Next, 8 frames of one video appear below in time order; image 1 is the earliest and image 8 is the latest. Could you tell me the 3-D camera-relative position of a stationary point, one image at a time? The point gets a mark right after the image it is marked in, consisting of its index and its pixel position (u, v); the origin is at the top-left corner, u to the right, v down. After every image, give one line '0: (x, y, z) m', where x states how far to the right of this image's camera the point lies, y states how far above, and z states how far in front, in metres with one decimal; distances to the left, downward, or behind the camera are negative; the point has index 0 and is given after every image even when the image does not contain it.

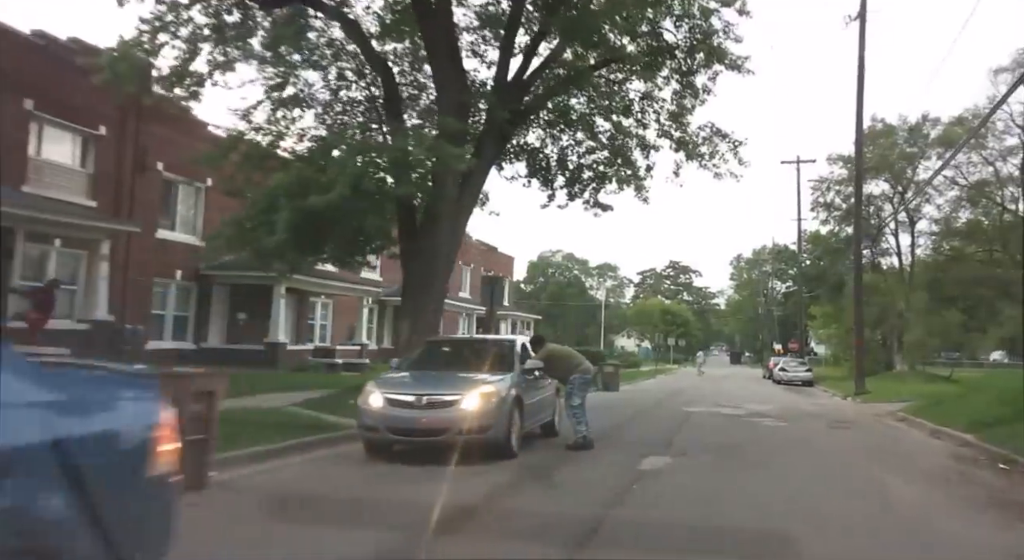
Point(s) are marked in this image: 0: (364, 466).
0: (-1.7, -2.1, +8.1) m
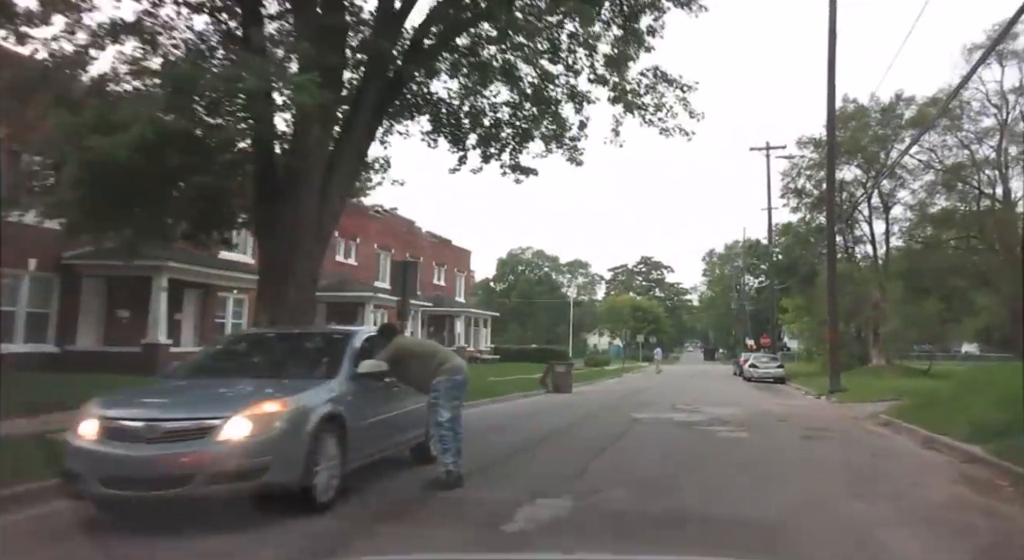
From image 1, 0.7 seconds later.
0: (-3.2, -1.8, +5.1) m
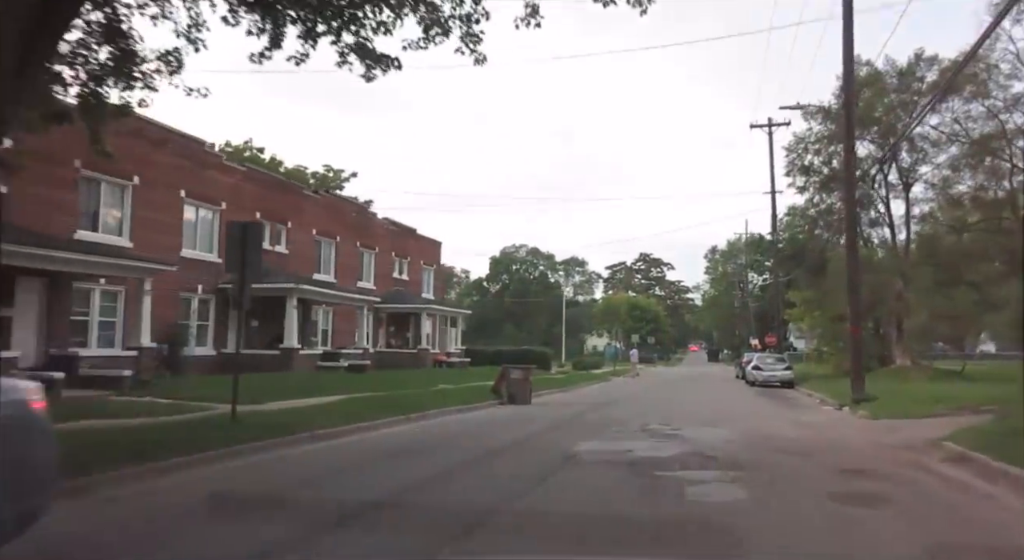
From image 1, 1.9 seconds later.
0: (-4.9, -1.3, +0.2) m
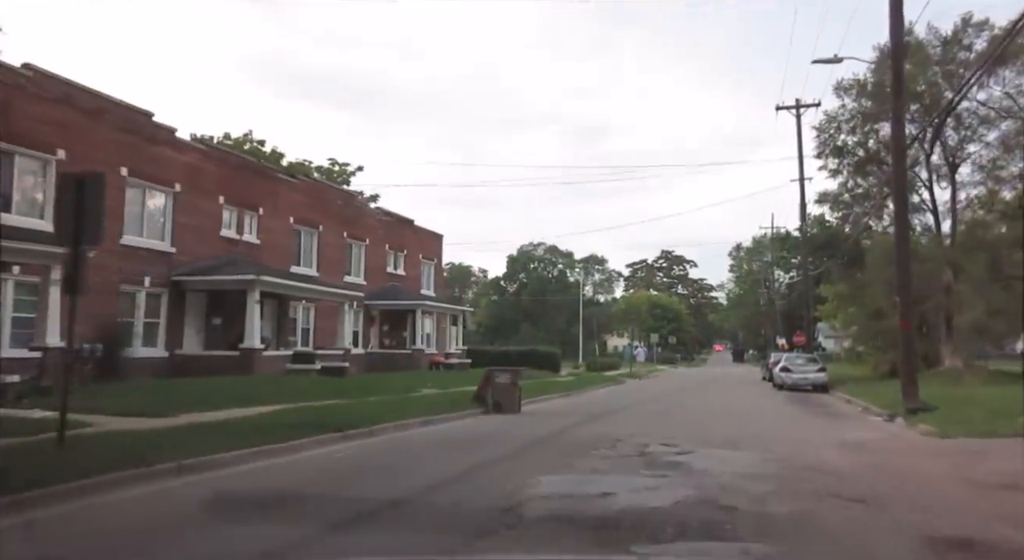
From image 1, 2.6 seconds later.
0: (-6.0, -1.0, -2.6) m
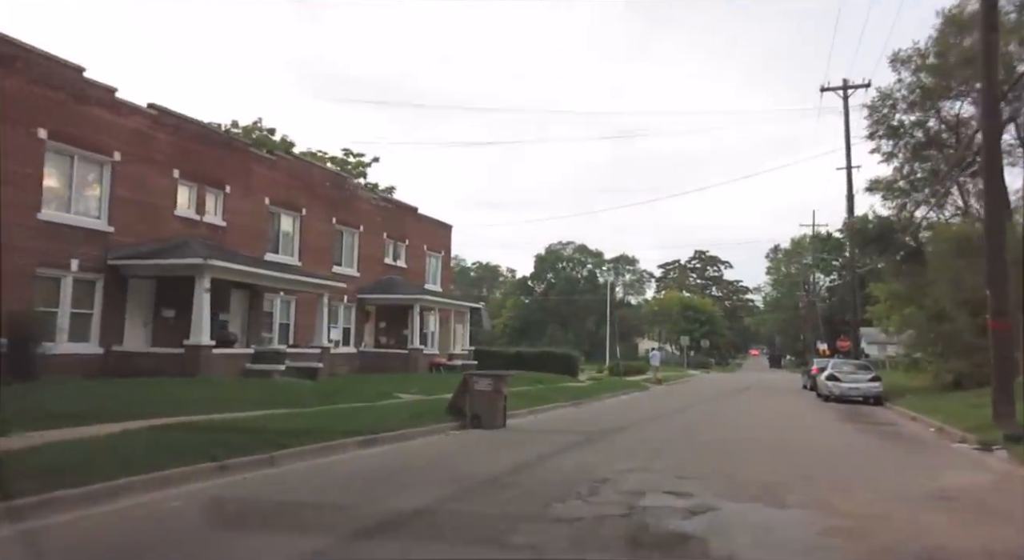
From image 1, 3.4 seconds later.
0: (-7.2, -0.6, -5.8) m
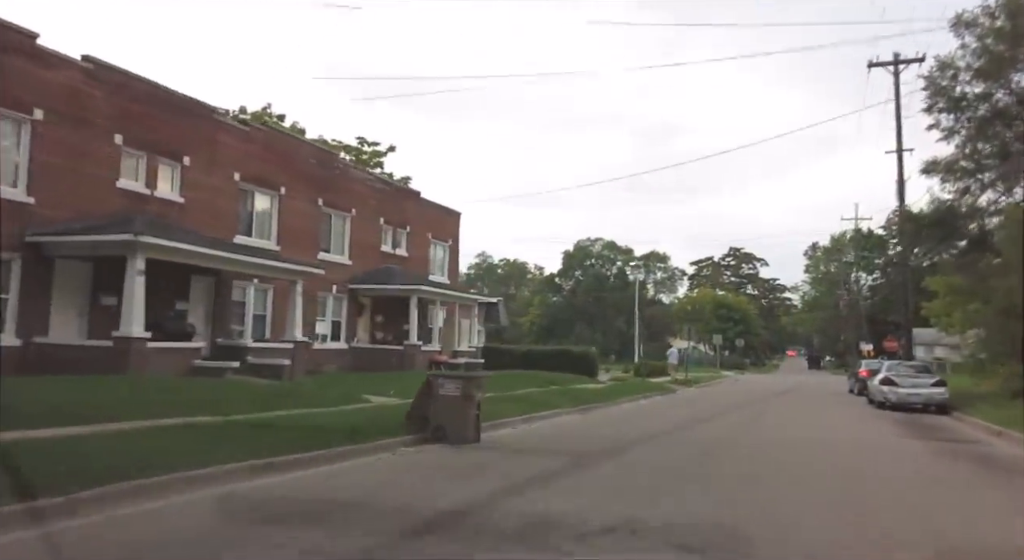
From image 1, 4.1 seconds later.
0: (-8.6, -0.2, -8.6) m
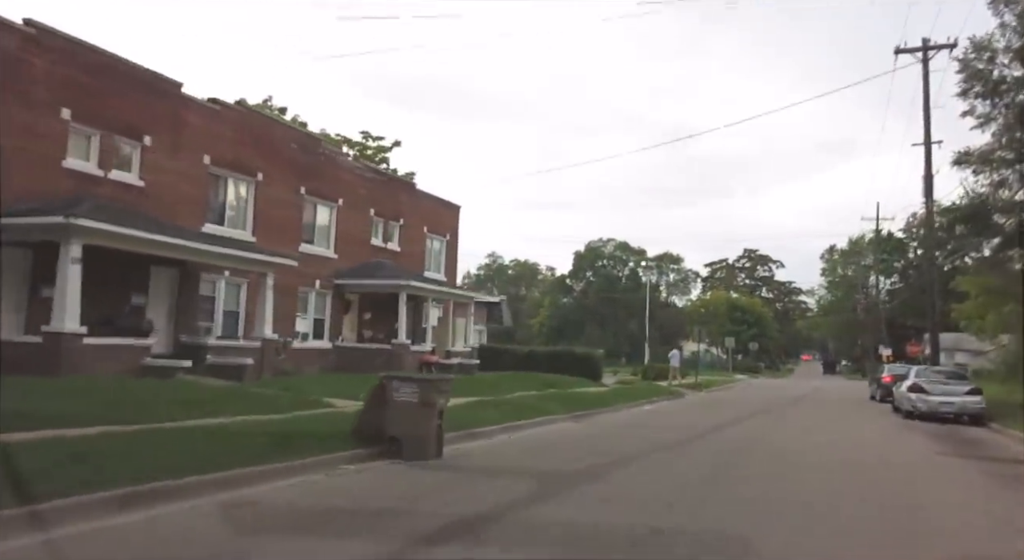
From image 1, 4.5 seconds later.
0: (-9.4, +0.1, -10.2) m
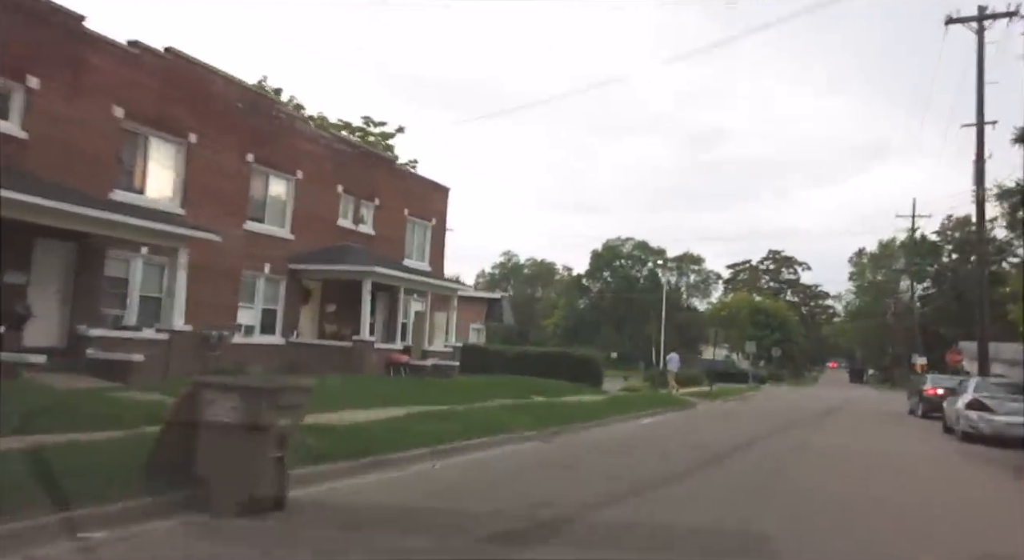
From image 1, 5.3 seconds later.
0: (-11.0, +0.7, -13.4) m
